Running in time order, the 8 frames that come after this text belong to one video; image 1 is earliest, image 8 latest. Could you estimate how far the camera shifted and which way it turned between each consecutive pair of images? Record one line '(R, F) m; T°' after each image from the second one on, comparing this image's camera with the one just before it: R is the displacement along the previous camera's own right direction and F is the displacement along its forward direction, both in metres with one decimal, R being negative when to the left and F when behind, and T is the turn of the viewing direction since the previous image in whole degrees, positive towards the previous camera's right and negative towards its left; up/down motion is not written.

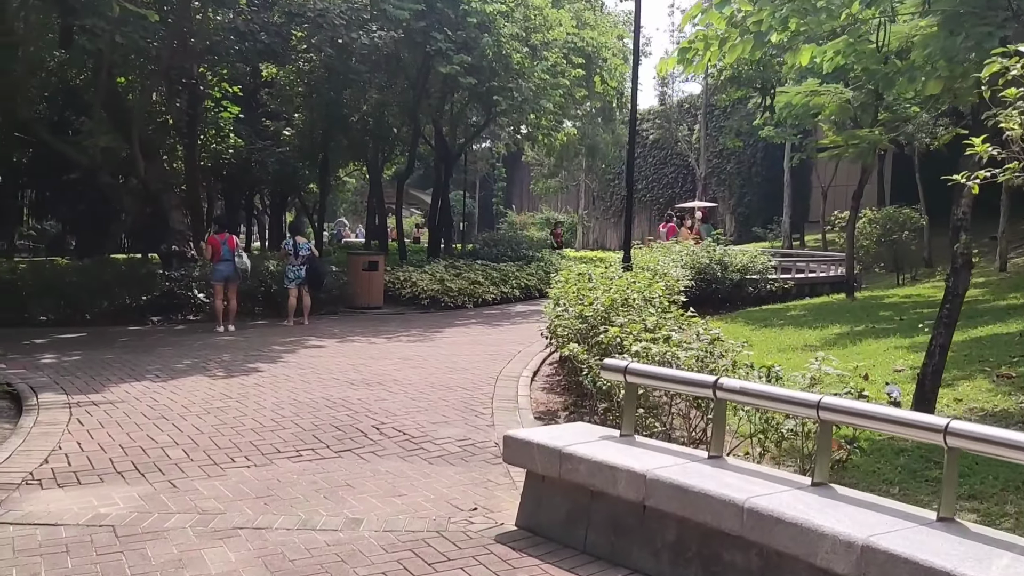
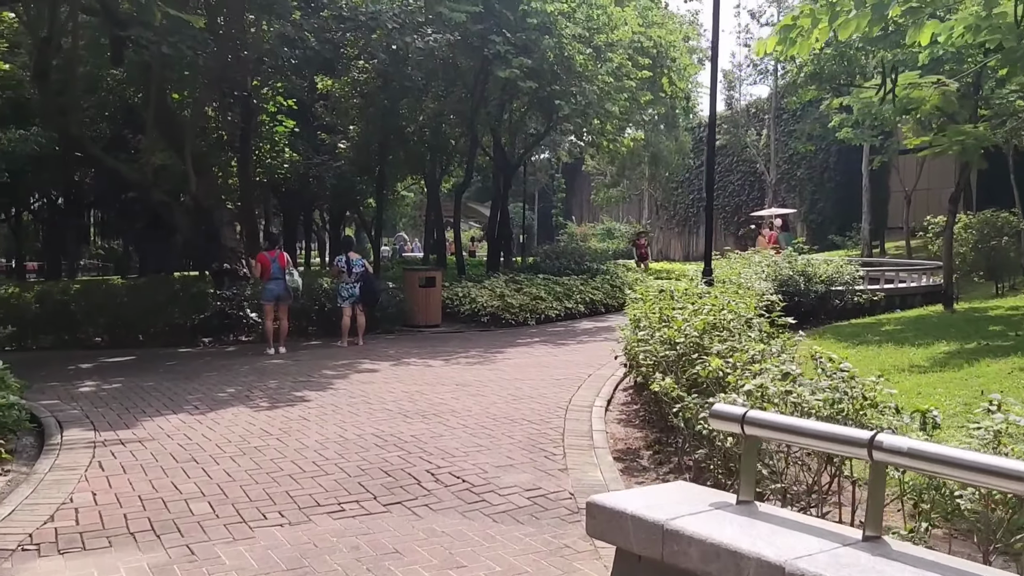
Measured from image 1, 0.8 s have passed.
(-0.1, +0.9) m; -4°
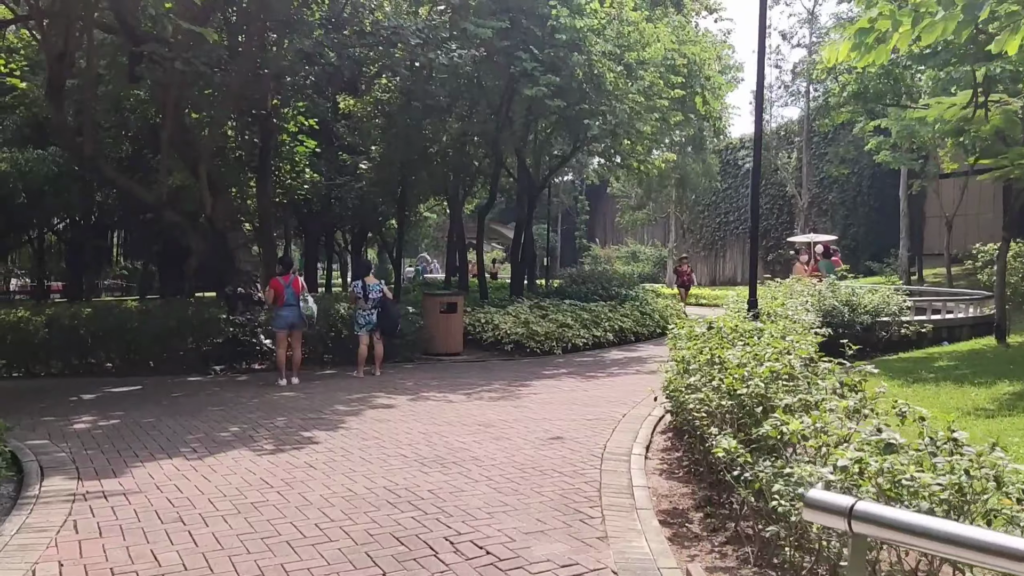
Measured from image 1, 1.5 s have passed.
(-0.1, +0.7) m; -1°
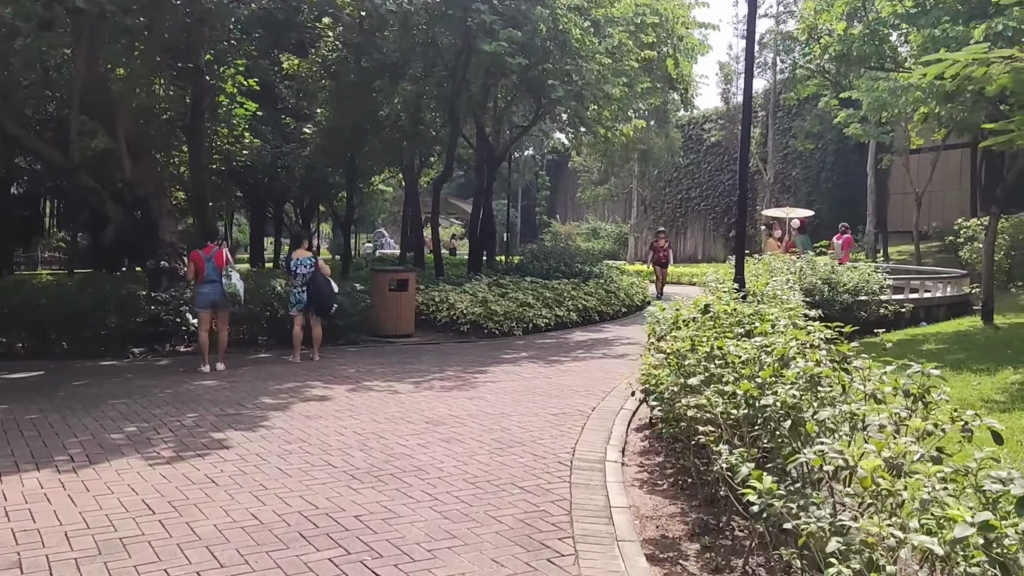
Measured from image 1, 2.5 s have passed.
(0.0, +1.2) m; +3°
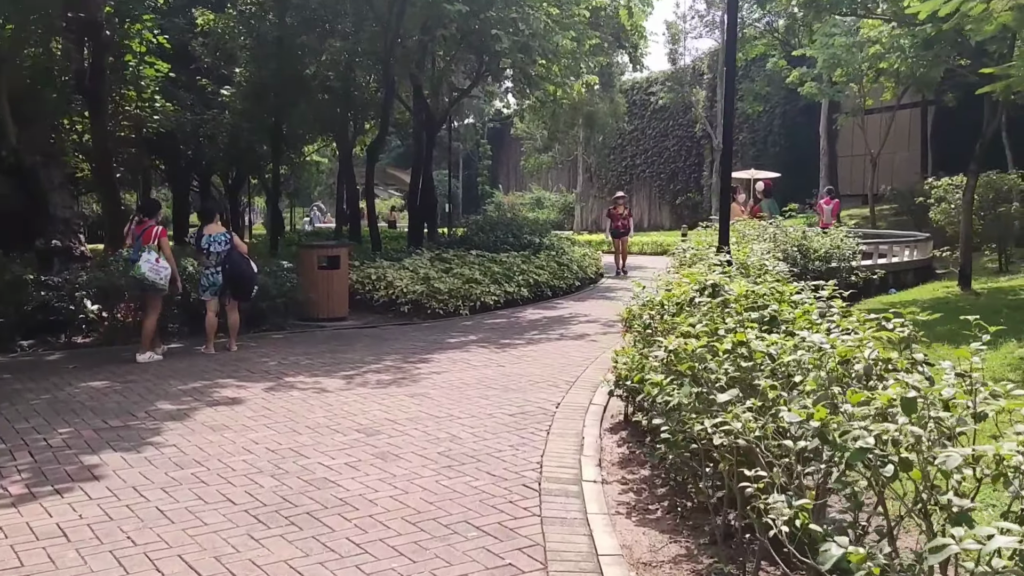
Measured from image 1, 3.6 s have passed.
(0.0, +1.2) m; +4°
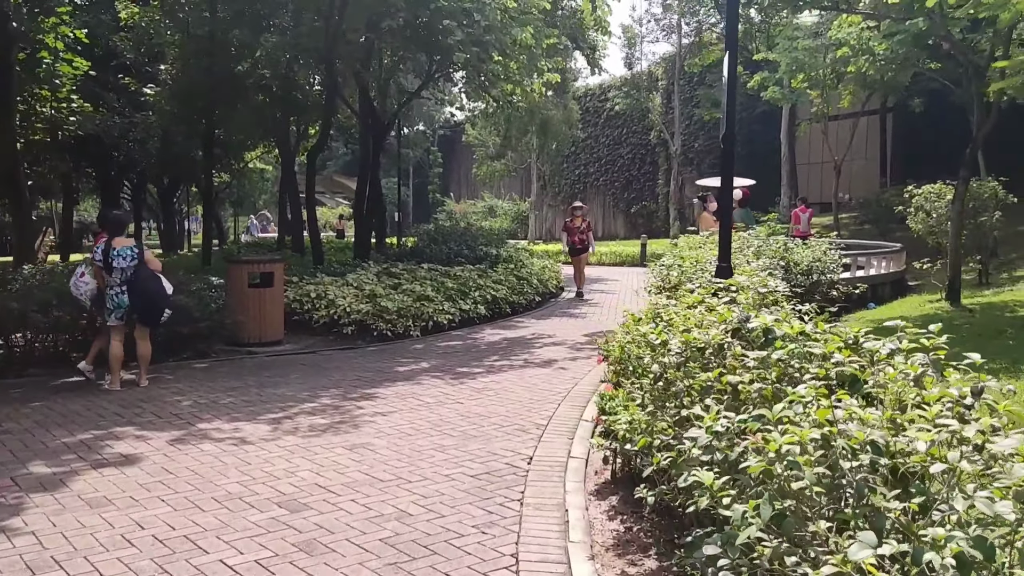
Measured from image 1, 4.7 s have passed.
(-0.1, +1.1) m; +3°
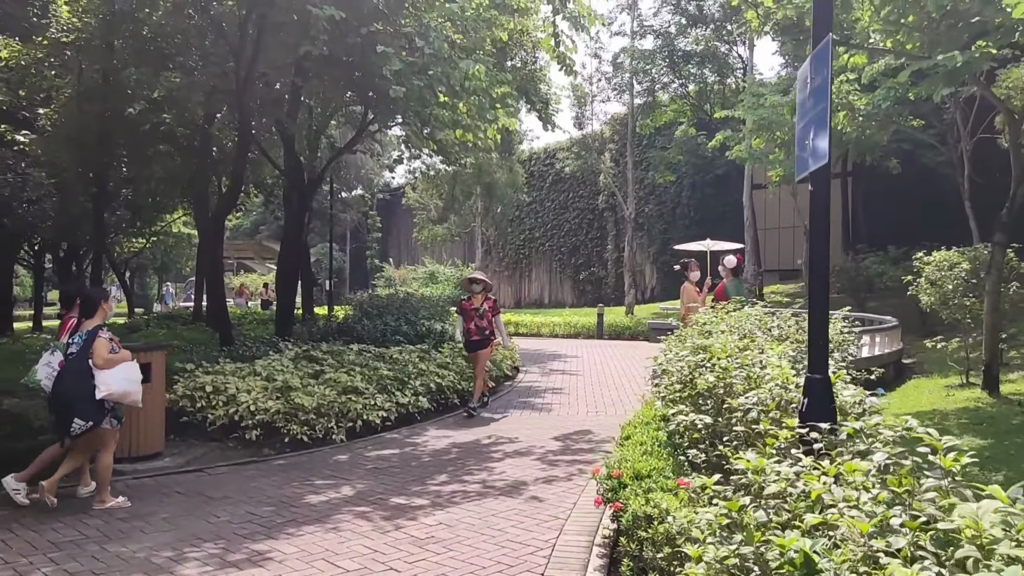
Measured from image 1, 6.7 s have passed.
(-0.1, +2.1) m; +4°
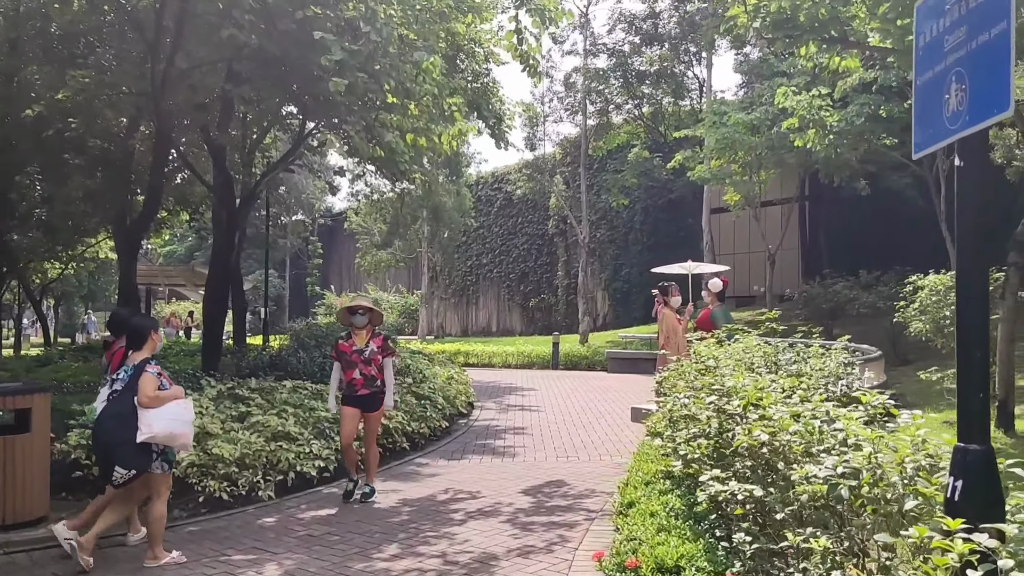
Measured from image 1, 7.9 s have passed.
(-0.1, +1.2) m; +4°
